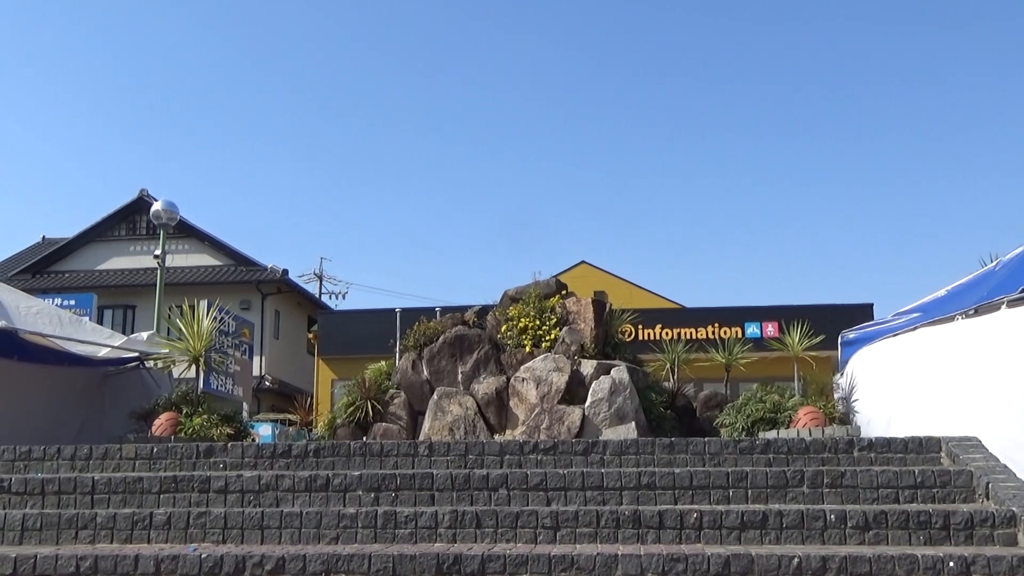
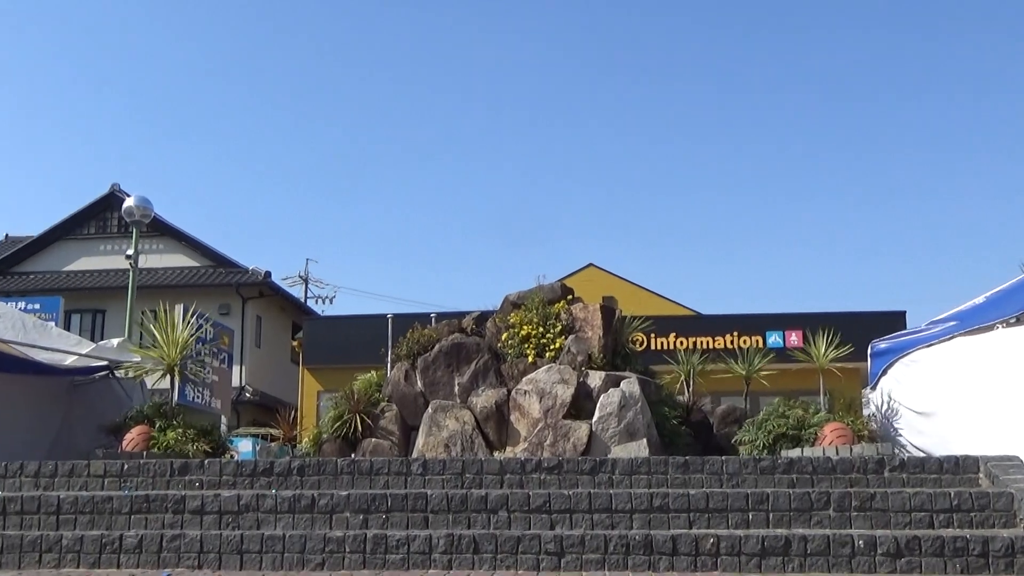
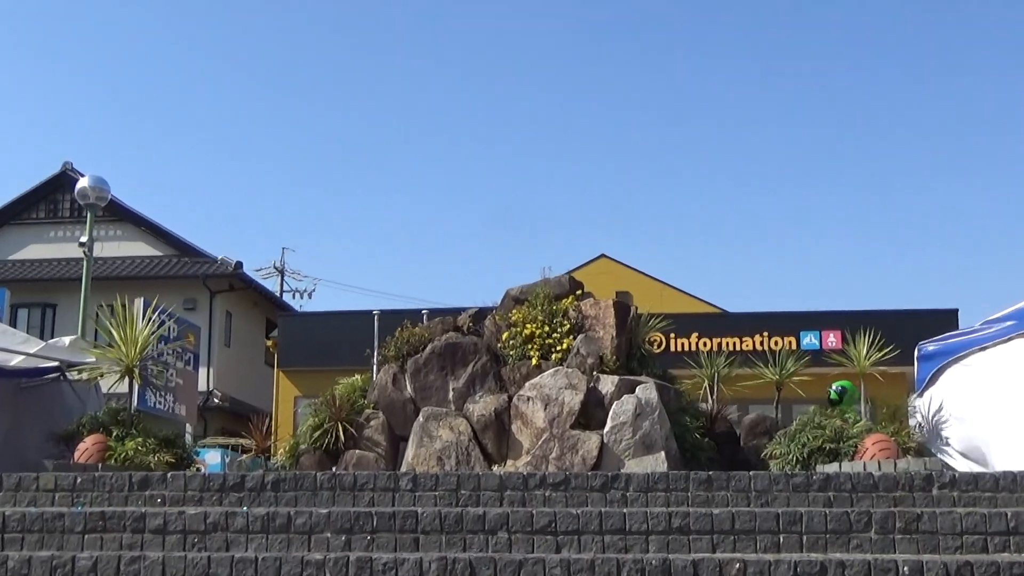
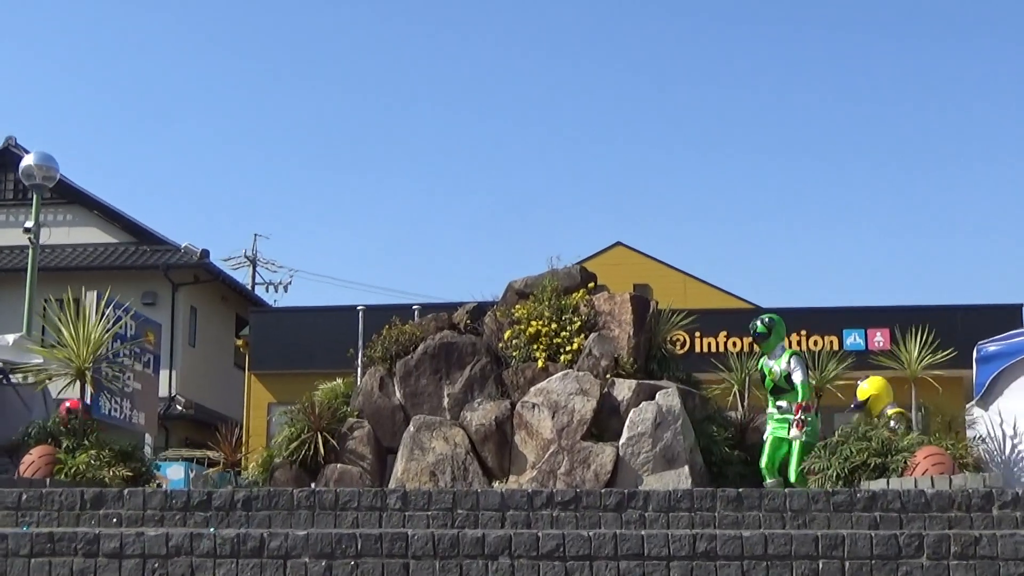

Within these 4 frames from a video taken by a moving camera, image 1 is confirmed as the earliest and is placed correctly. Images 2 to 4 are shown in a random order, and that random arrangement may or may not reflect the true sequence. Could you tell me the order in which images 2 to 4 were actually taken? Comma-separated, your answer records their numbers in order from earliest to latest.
2, 3, 4
